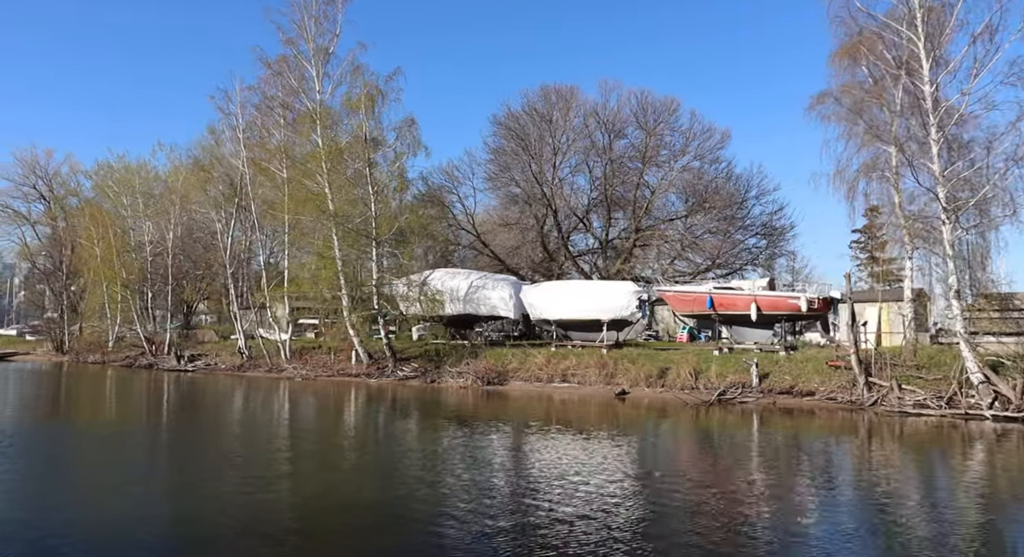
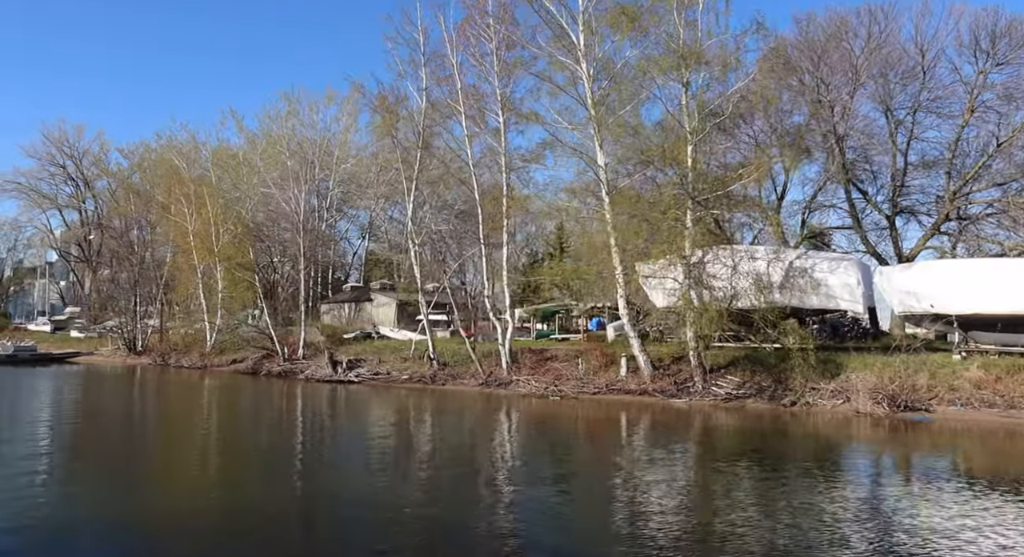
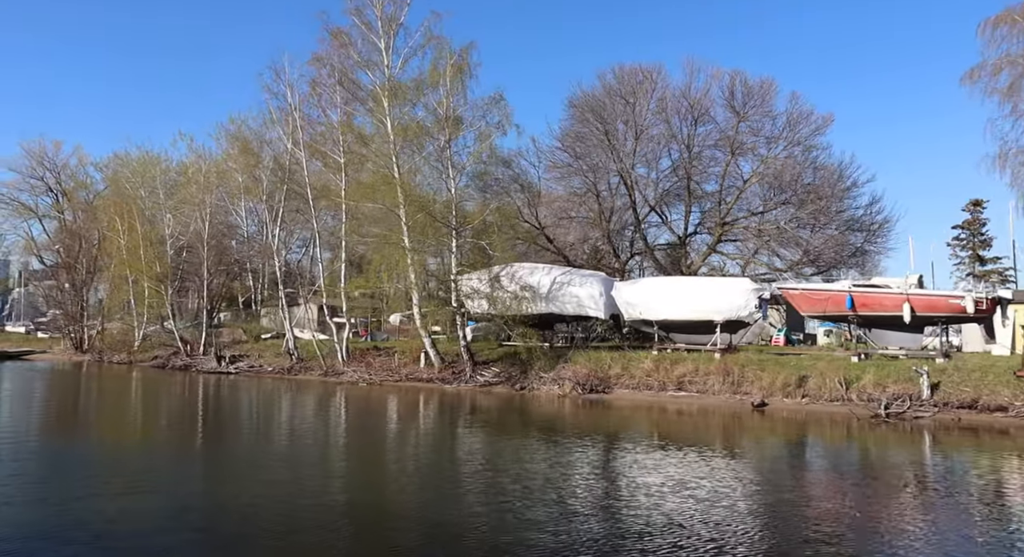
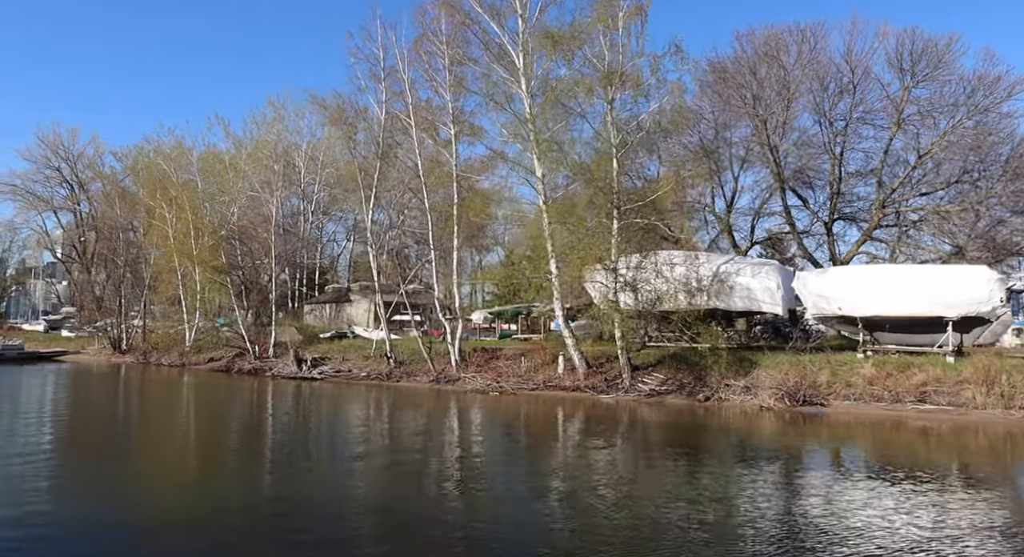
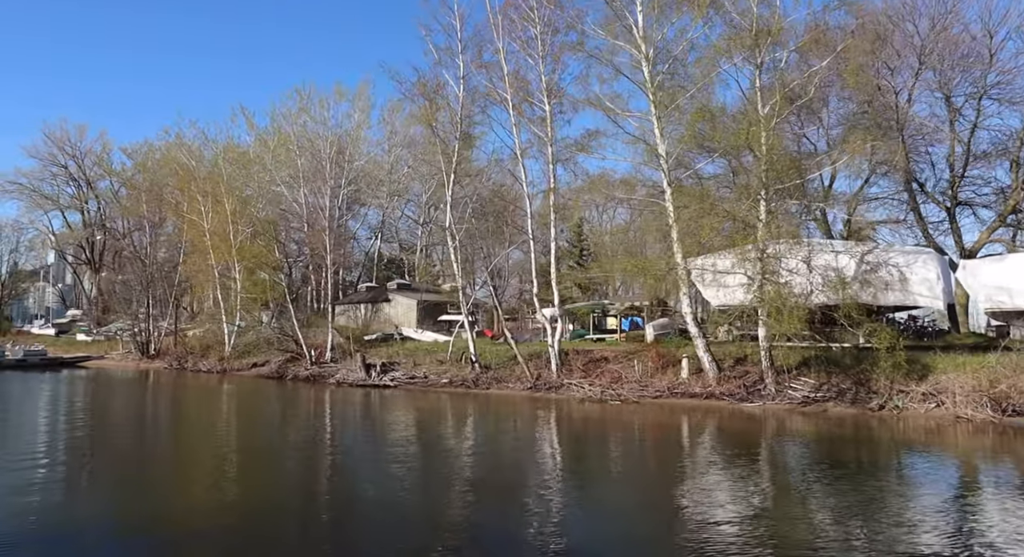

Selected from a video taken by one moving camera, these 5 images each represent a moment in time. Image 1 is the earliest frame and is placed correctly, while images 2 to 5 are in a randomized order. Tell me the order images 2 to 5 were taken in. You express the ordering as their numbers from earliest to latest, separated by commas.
3, 4, 2, 5
